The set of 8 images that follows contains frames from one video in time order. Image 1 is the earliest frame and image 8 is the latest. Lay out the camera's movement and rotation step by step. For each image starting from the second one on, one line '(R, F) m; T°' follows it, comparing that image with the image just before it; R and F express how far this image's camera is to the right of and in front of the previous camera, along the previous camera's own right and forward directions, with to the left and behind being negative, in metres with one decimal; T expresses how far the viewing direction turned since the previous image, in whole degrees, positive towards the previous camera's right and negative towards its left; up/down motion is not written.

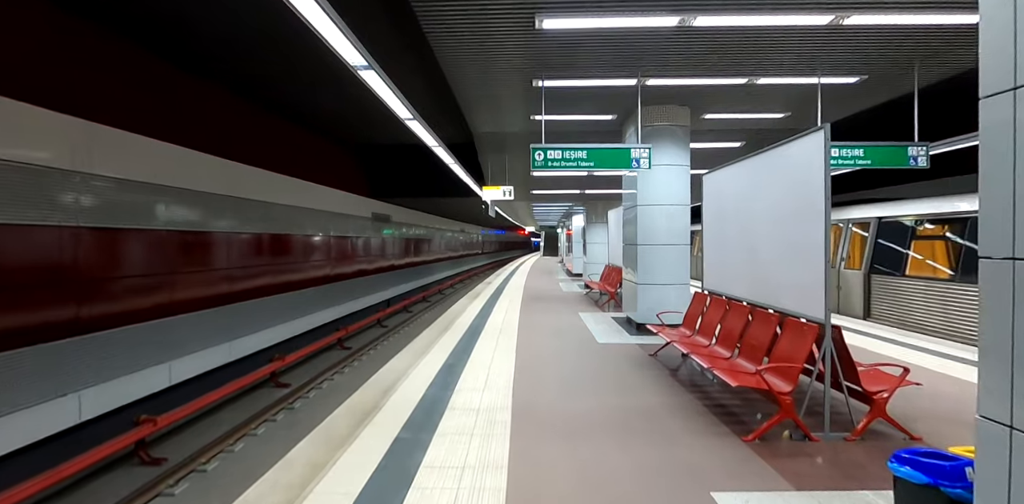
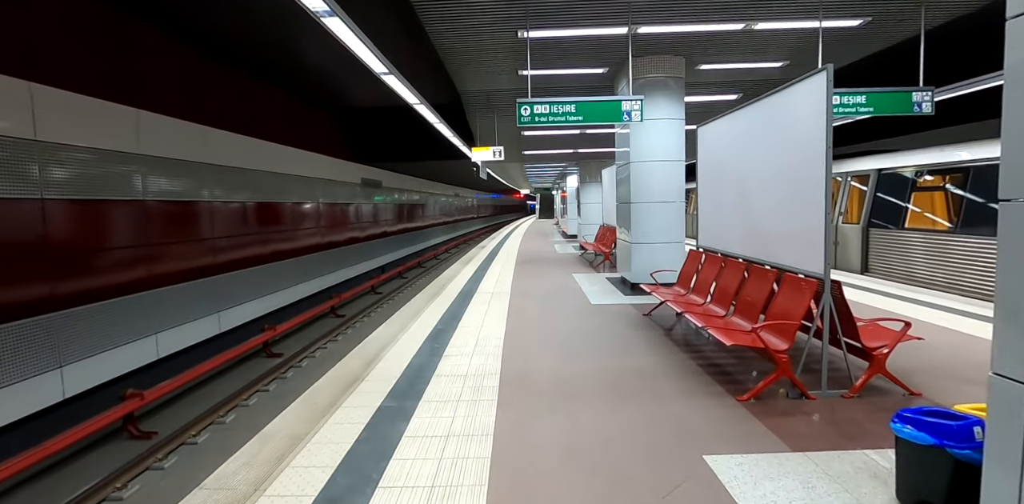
(+0.1, +0.2) m; 0°
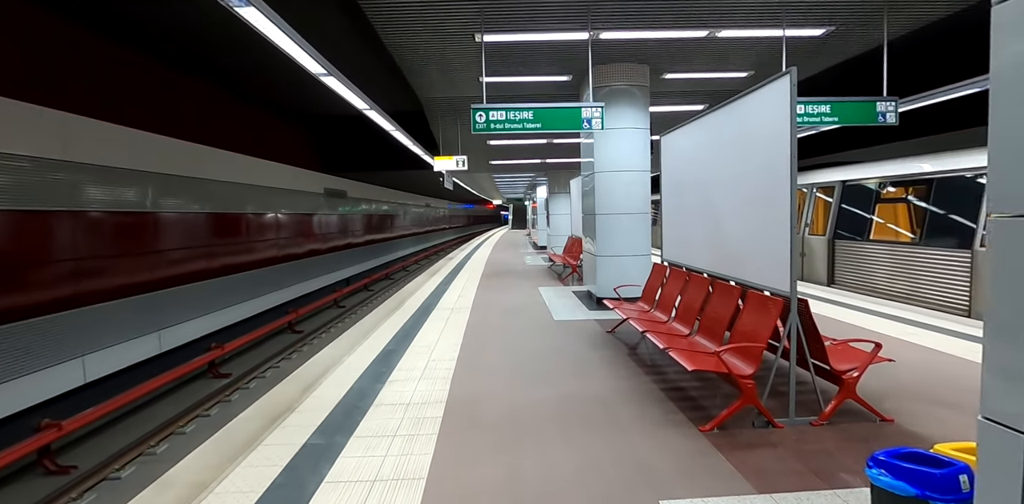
(+0.2, +0.3) m; +4°
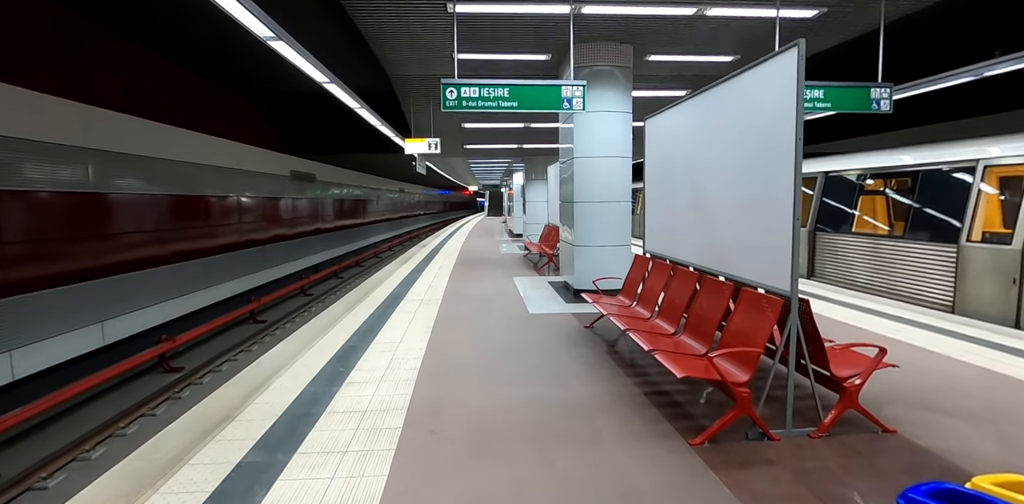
(0.0, +0.3) m; +3°
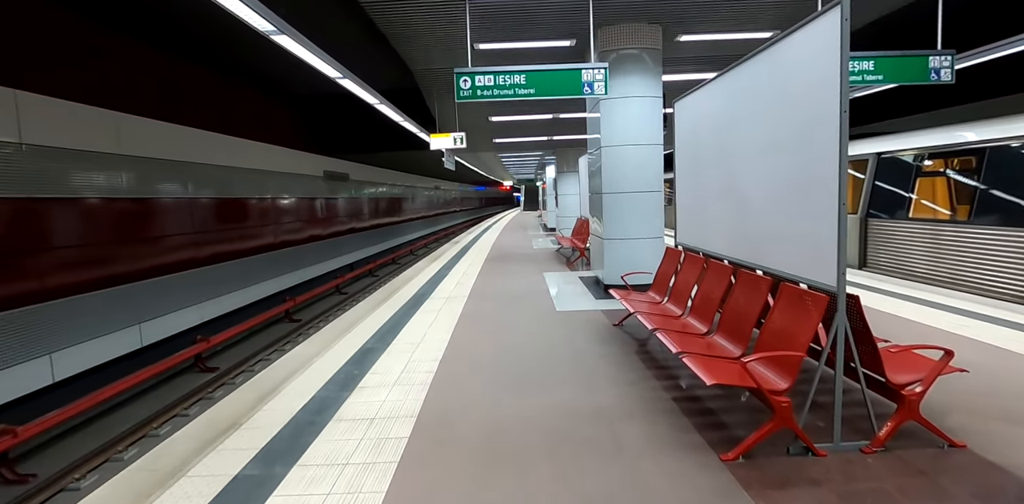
(+0.1, +0.2) m; -5°
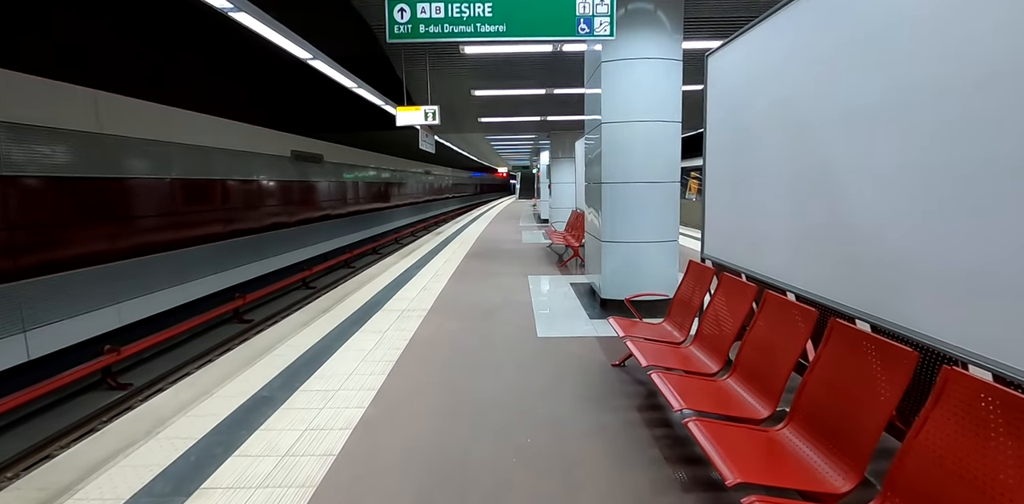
(+0.2, +1.2) m; +1°
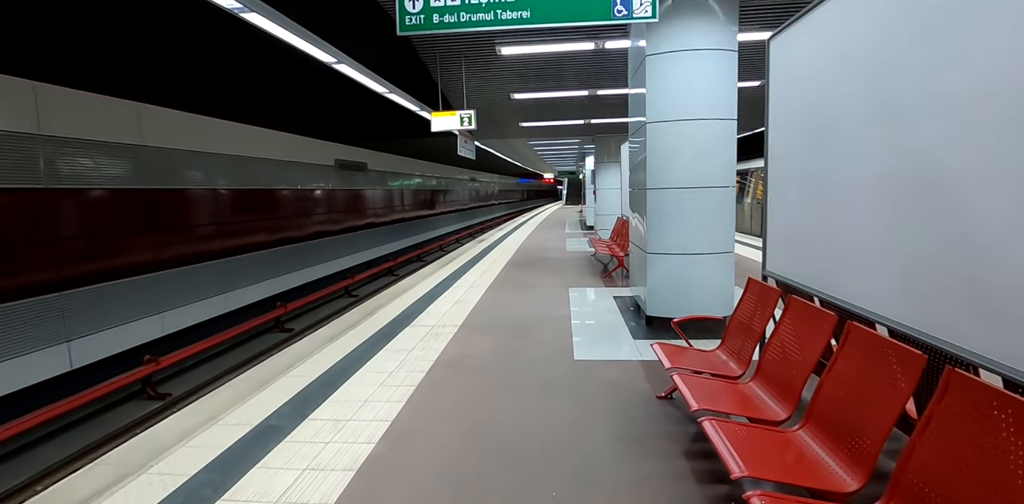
(+0.1, +0.3) m; -6°
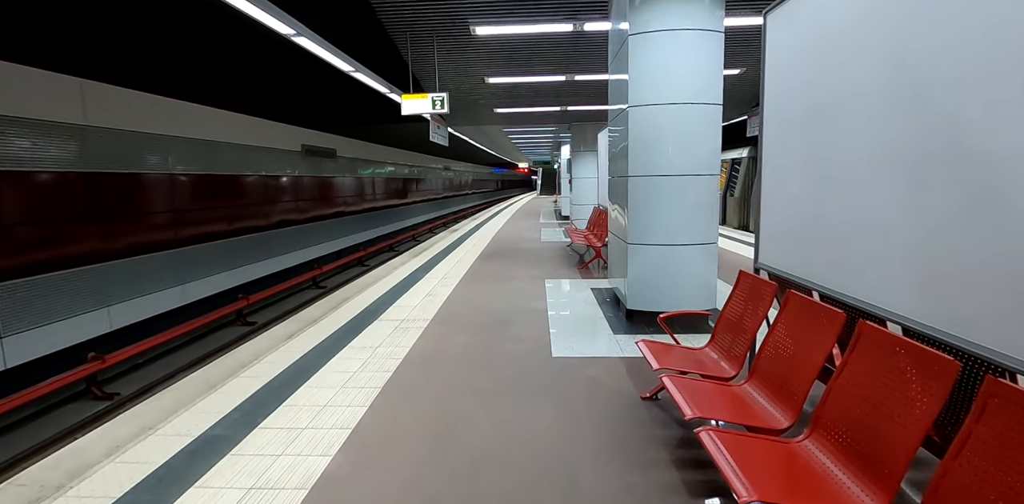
(0.0, +0.2) m; +4°
